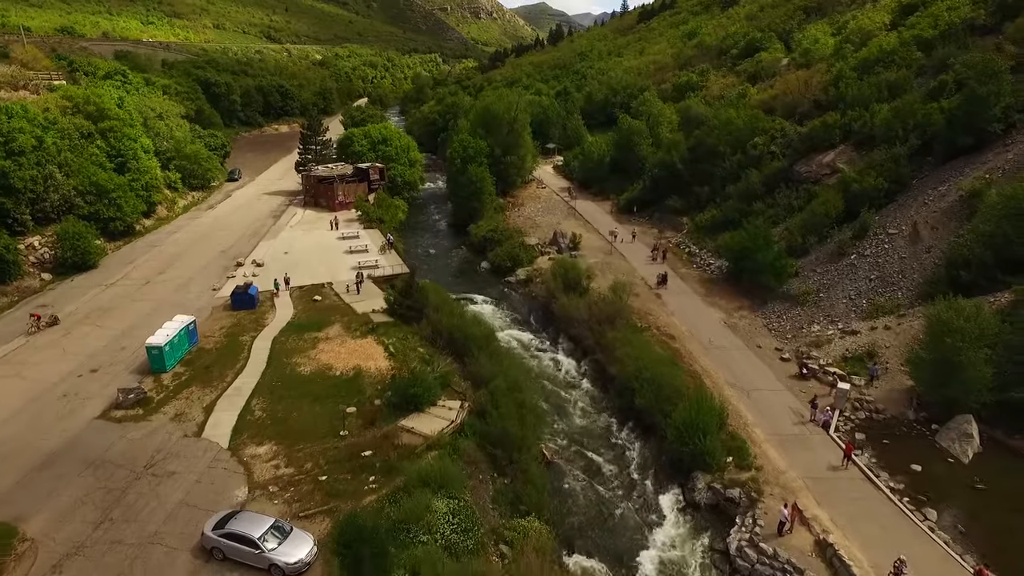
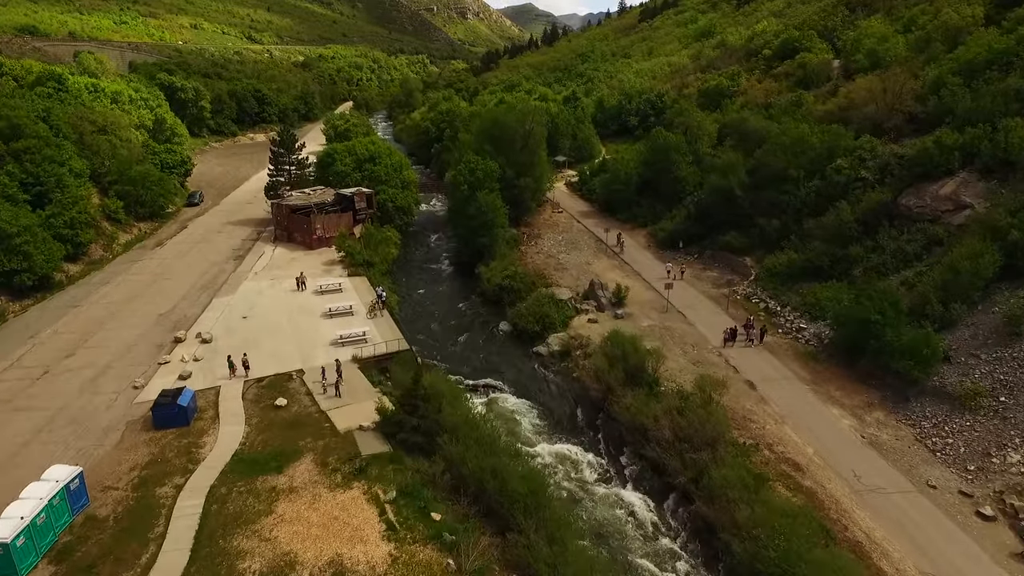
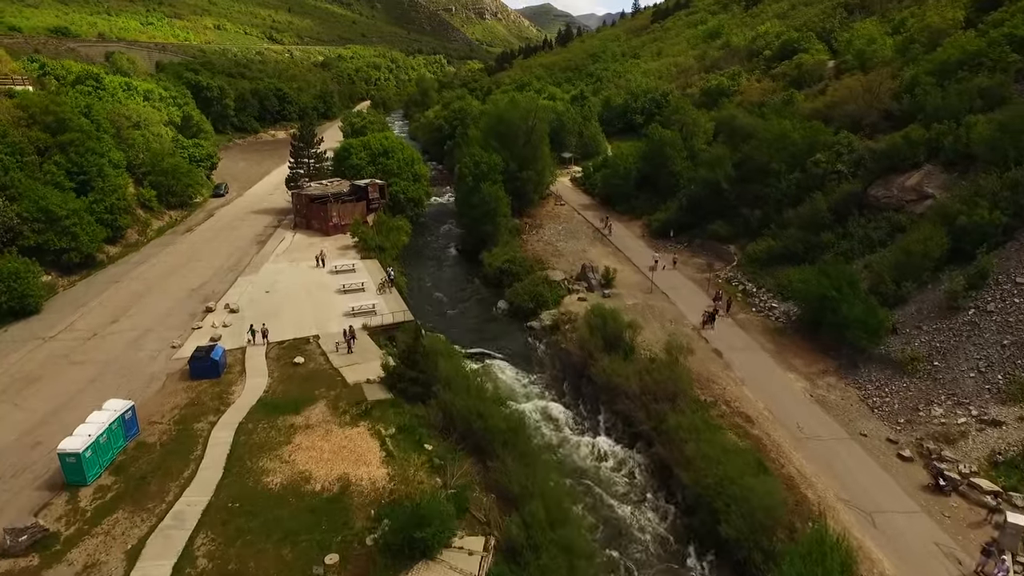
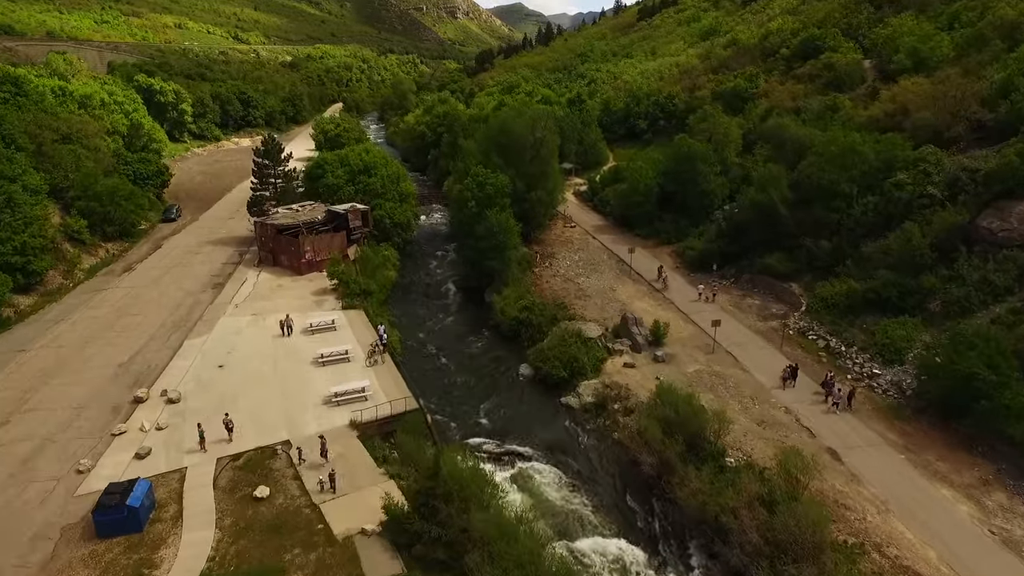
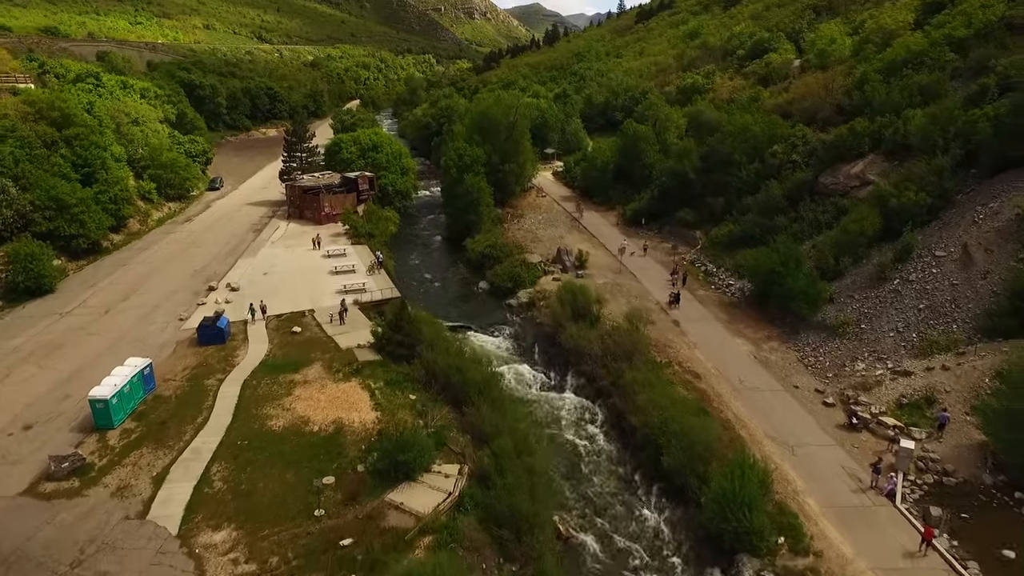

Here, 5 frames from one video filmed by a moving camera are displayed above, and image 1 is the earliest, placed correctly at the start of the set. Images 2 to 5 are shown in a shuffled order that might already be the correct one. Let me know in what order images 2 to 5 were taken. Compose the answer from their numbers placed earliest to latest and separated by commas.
5, 3, 2, 4
